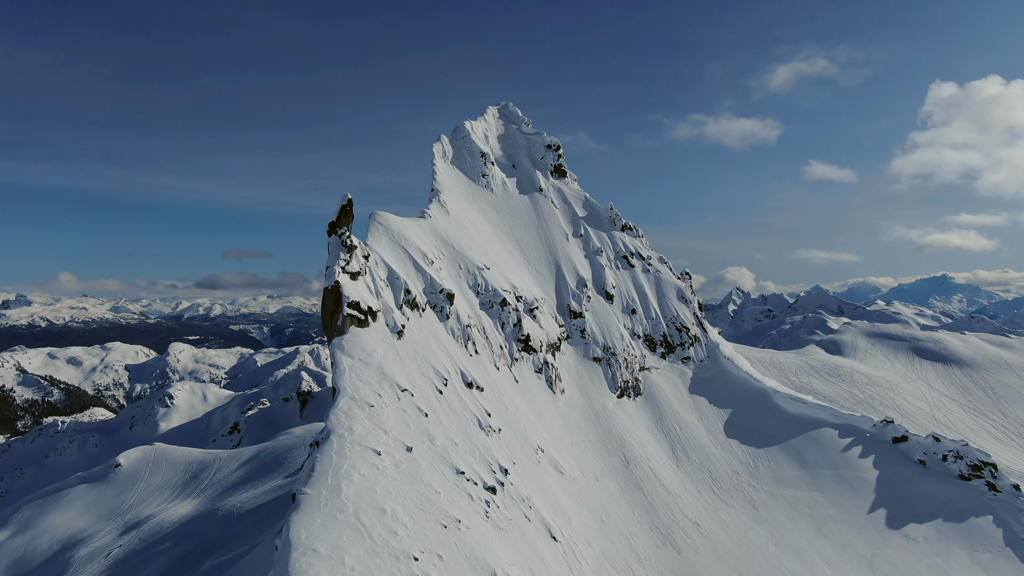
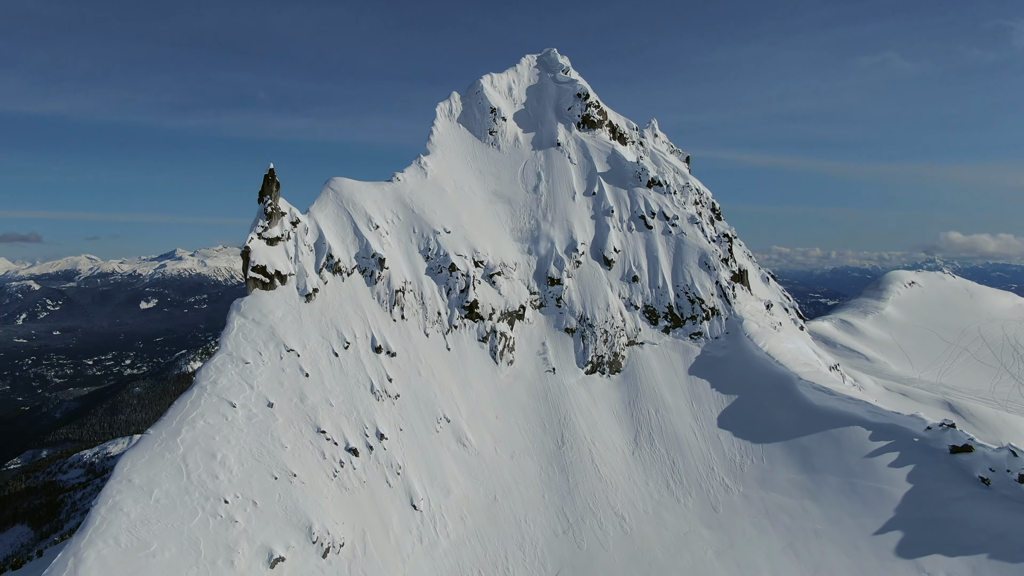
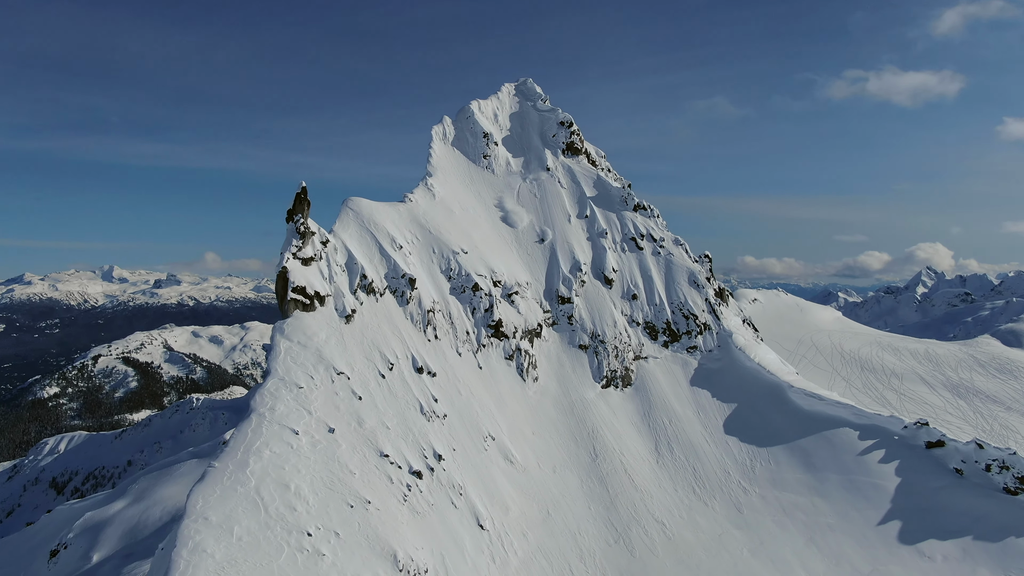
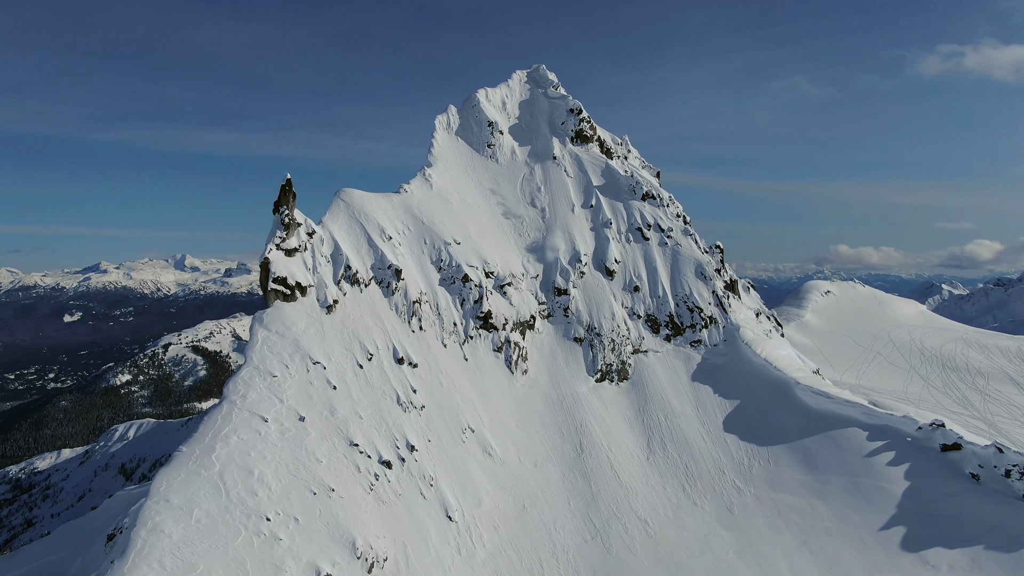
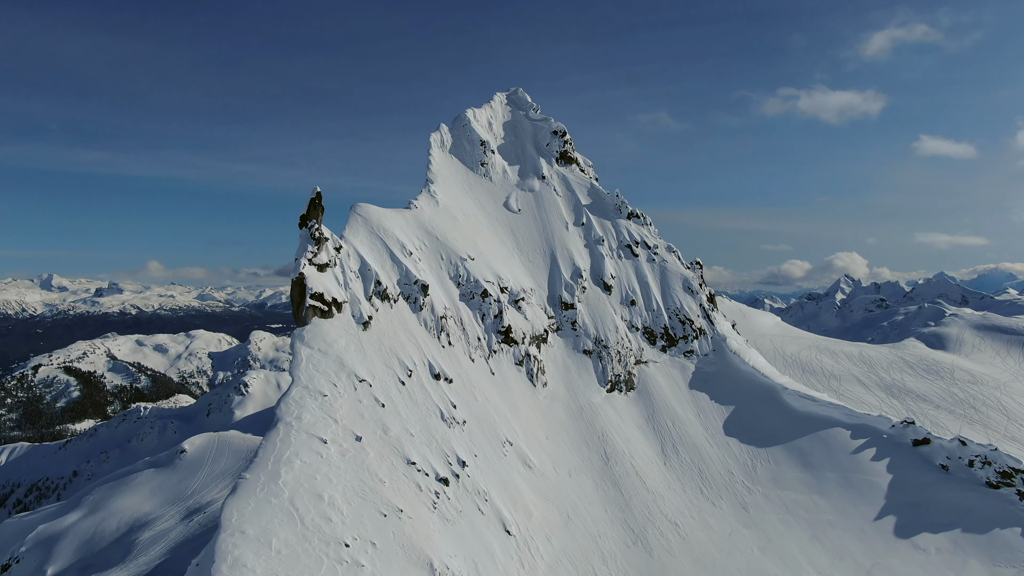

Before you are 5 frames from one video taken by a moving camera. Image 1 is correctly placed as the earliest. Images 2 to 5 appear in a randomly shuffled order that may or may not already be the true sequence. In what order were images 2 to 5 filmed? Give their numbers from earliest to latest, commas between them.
5, 3, 4, 2
